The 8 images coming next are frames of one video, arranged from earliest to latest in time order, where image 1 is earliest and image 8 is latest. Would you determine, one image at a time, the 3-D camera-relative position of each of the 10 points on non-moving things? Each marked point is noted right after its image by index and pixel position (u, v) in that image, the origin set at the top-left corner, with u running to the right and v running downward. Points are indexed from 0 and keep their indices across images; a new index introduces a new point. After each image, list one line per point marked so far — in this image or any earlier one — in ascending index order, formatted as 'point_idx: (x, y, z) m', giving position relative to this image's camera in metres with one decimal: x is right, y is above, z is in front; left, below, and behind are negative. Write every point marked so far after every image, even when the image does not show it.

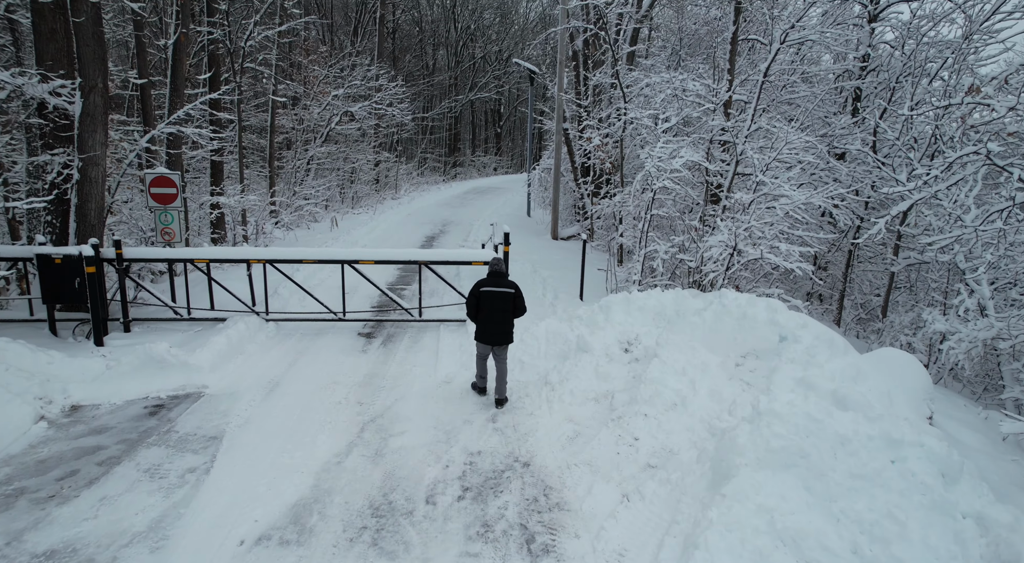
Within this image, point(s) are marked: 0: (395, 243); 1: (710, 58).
0: (-3.0, +1.0, +16.1) m
1: (+3.9, +4.4, +12.2) m
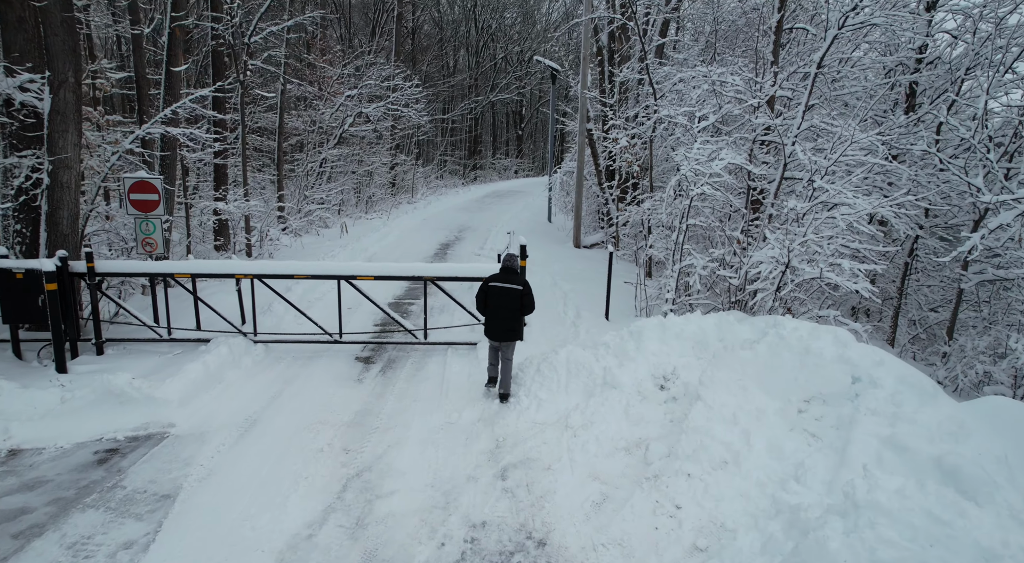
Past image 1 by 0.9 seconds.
0: (-2.5, +0.7, +15.2) m
1: (+4.2, +4.1, +11.1) m
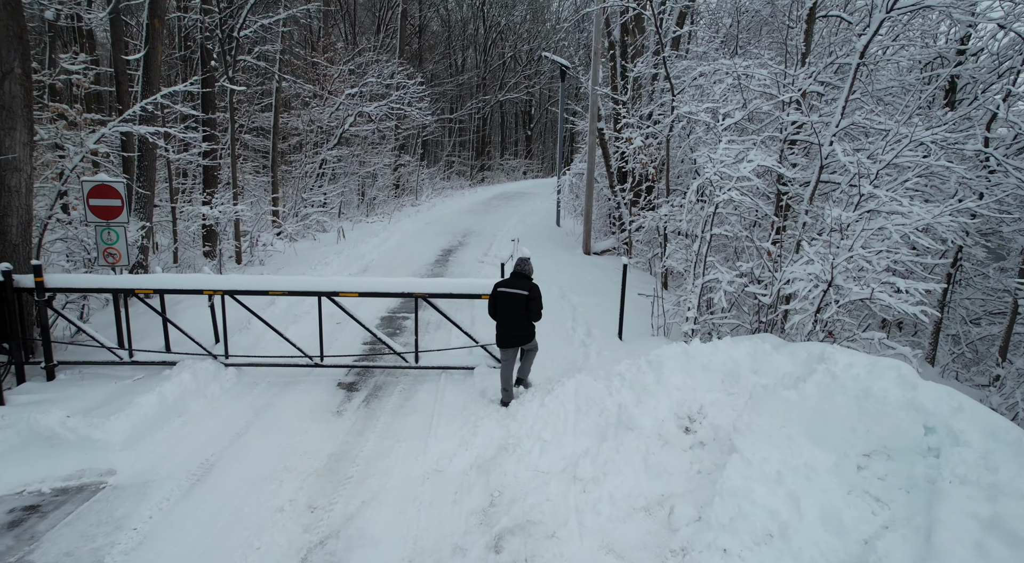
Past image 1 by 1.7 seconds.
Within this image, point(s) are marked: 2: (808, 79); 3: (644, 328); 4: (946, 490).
0: (-2.4, +0.6, +14.3) m
1: (+4.3, +3.9, +10.2) m
2: (+3.9, +2.6, +8.2) m
3: (+1.8, -0.6, +8.4) m
4: (+2.5, -1.2, +3.6) m
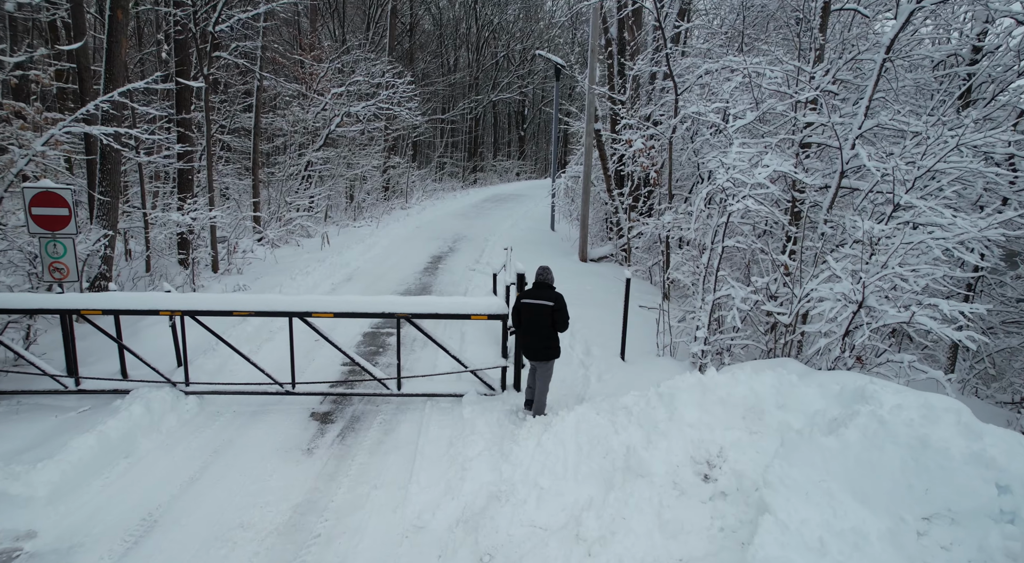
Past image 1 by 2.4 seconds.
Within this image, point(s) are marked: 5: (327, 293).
0: (-2.5, +0.4, +13.6) m
1: (+4.2, +3.7, +9.5) m
2: (+3.8, +2.5, +7.6) m
3: (+1.7, -0.8, +7.7) m
4: (+2.5, -1.4, +3.0) m
5: (-3.2, -0.2, +11.0) m
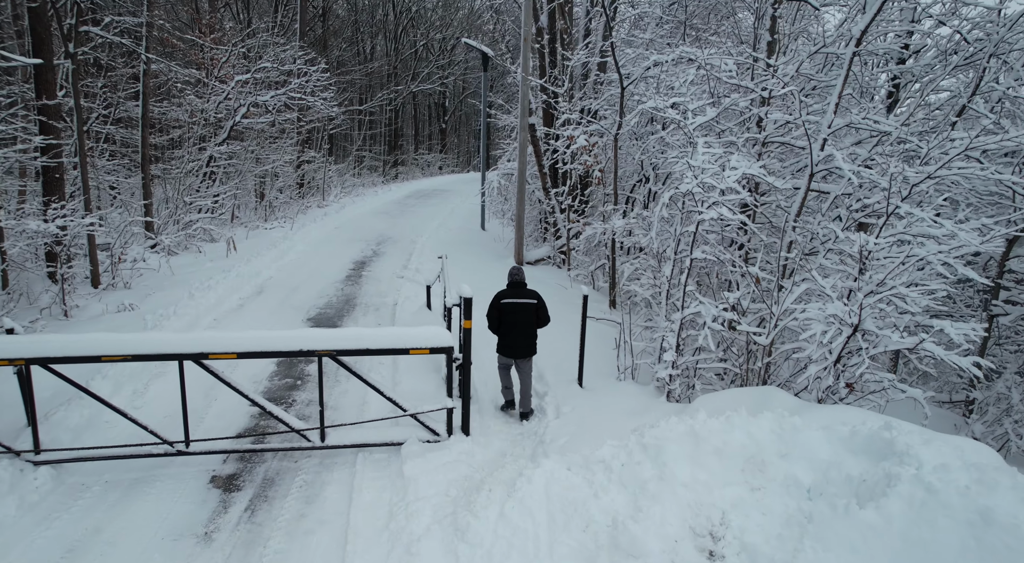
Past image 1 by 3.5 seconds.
0: (-3.9, +0.2, +12.3) m
1: (+3.2, +3.6, +9.0) m
2: (+3.1, +2.3, +7.0) m
3: (+1.1, -1.0, +6.9) m
4: (+2.4, -1.6, +2.4) m
5: (-4.3, -0.4, +9.6) m
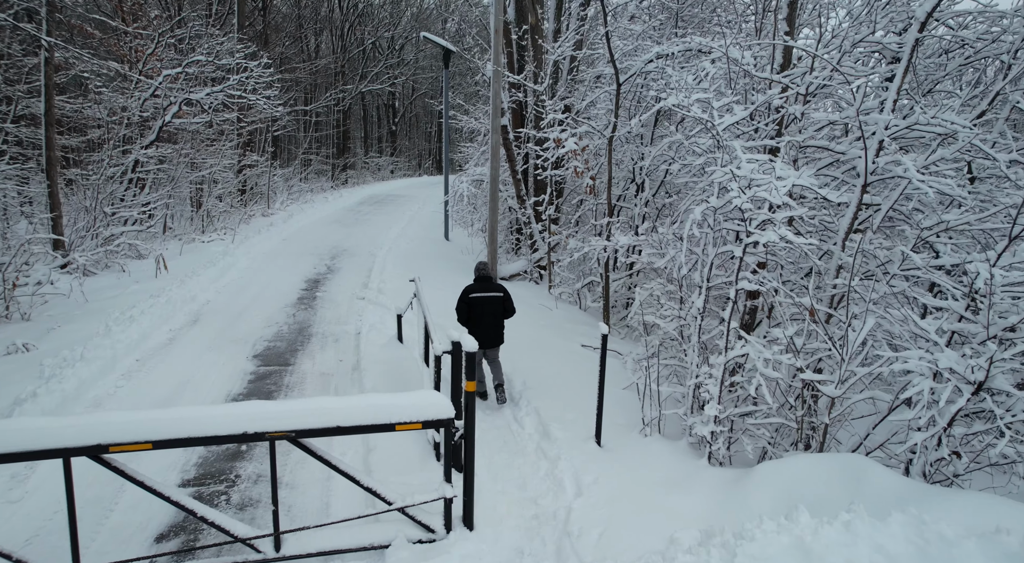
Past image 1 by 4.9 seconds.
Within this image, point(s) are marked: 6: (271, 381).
0: (-4.3, -0.2, +10.7) m
1: (+3.0, +3.3, +8.0) m
2: (+3.0, +2.1, +6.0) m
3: (+1.0, -1.3, +5.7) m
4: (+2.8, -1.8, +1.3) m
5: (-4.5, -0.8, +8.0) m
6: (-2.7, -1.1, +7.1) m
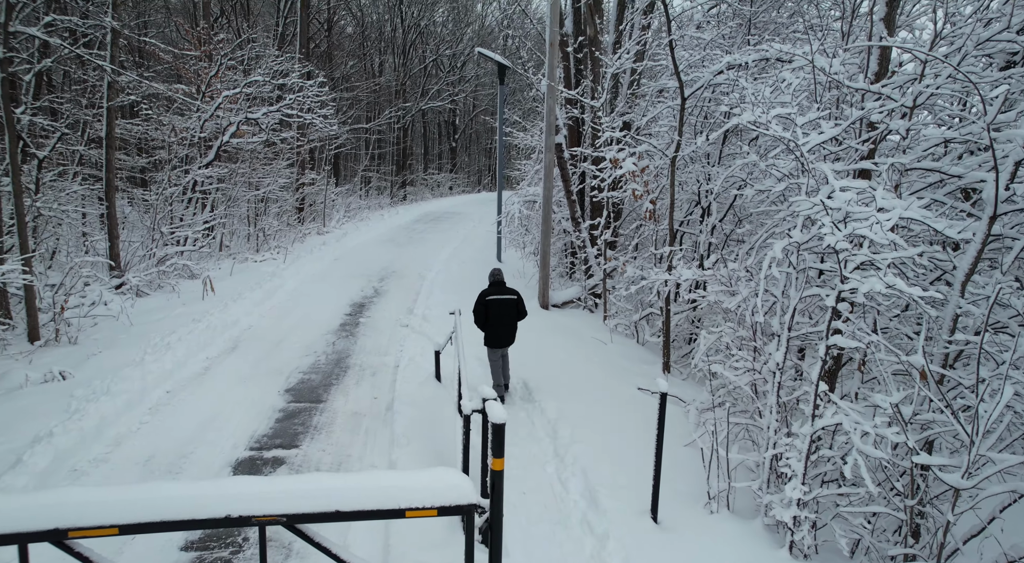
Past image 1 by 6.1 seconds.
0: (-3.4, -0.6, +10.4) m
1: (+3.6, +2.9, +7.1) m
2: (+3.4, +1.7, +5.1) m
3: (+1.4, -1.6, +4.9) m
4: (+2.7, -2.1, +0.3) m
5: (-3.9, -1.2, +7.7) m
6: (-2.2, -1.5, +6.6) m
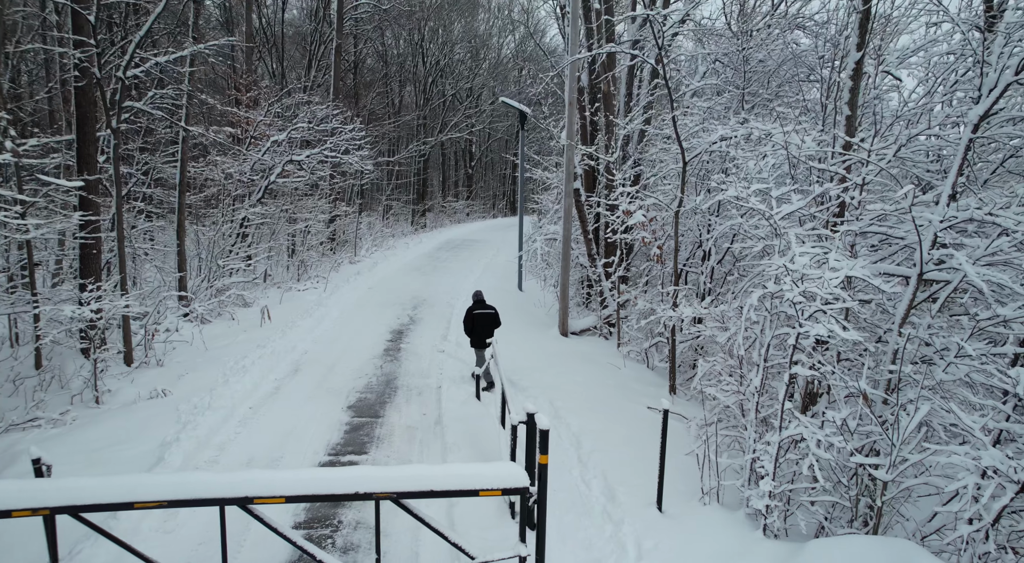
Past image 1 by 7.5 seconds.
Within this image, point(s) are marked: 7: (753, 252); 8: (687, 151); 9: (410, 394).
0: (-3.0, -1.2, +11.7) m
1: (+4.0, +2.4, +8.4) m
2: (+3.8, +1.3, +6.4) m
3: (+1.7, -2.0, +6.1) m
4: (+3.0, -2.4, +1.5) m
5: (-3.5, -1.6, +9.1) m
6: (-1.9, -1.9, +7.9) m
7: (+2.8, +0.3, +7.2) m
8: (+2.4, +1.8, +8.6) m
9: (-1.5, -1.7, +9.3) m
